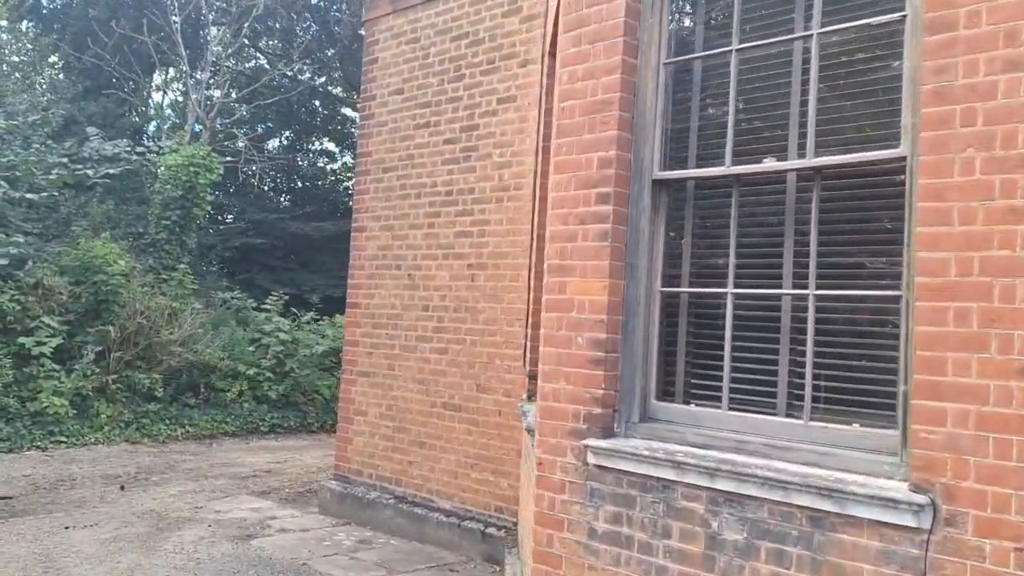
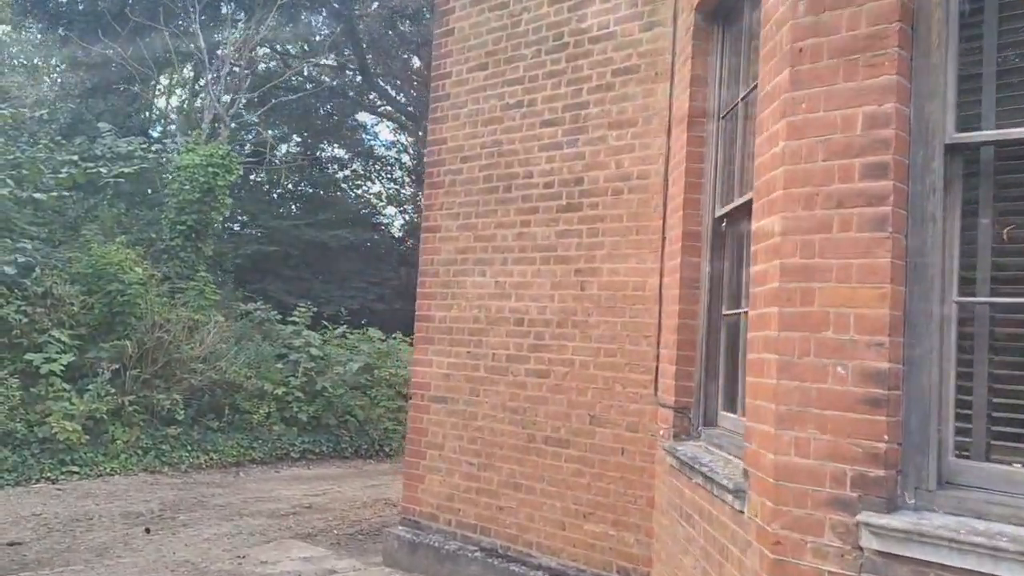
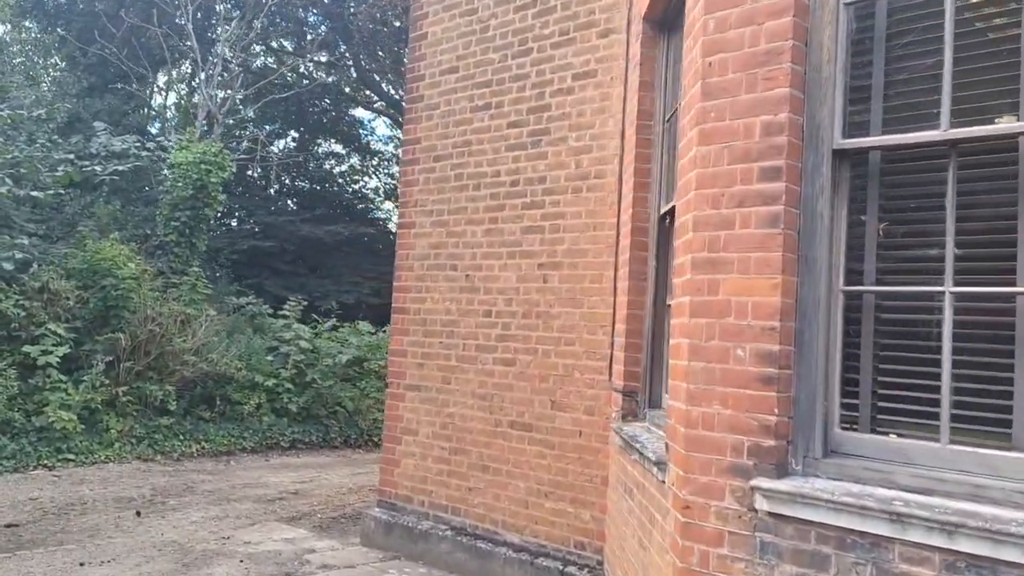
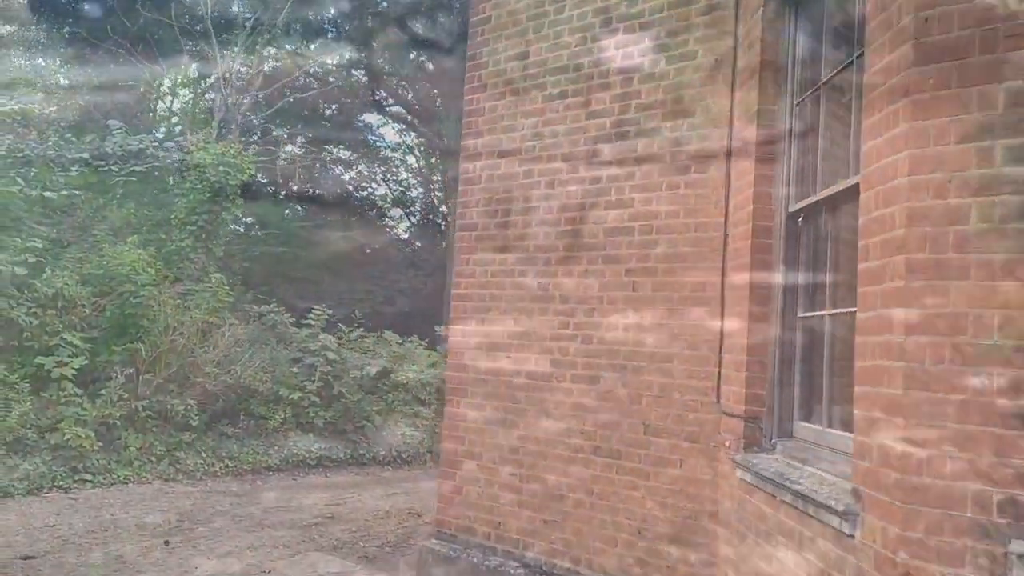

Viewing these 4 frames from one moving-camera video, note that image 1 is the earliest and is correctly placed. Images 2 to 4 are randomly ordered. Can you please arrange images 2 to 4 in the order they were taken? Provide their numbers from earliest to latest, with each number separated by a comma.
3, 2, 4
